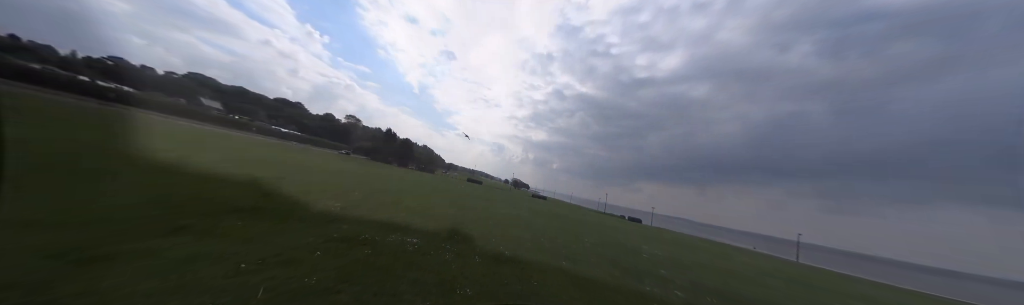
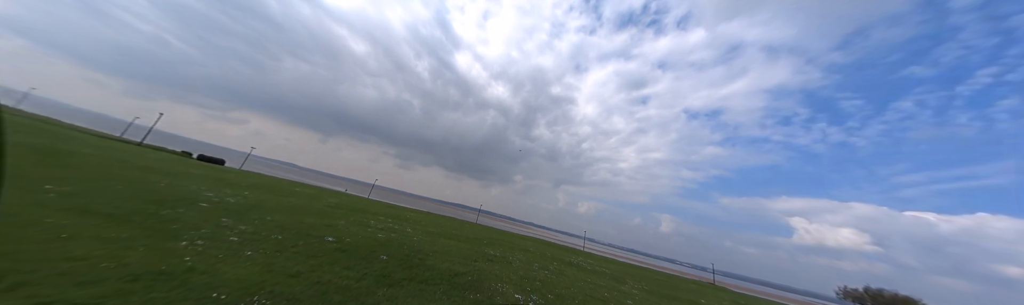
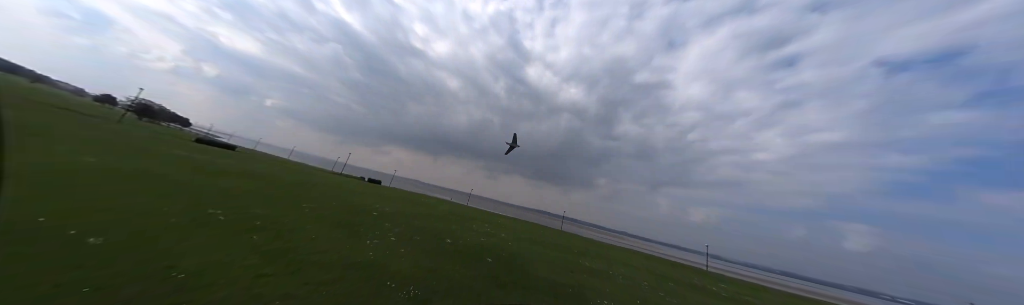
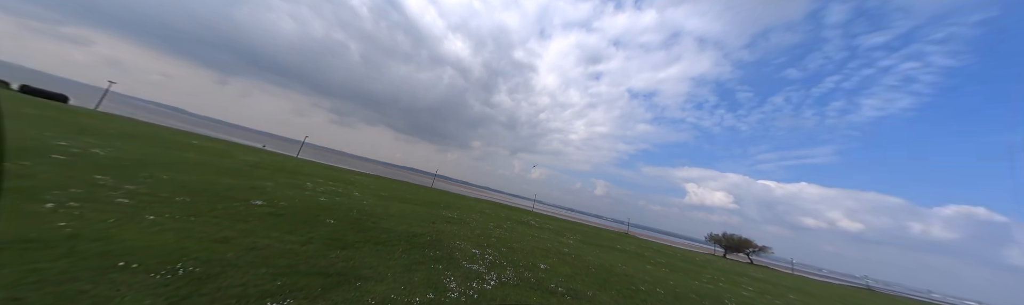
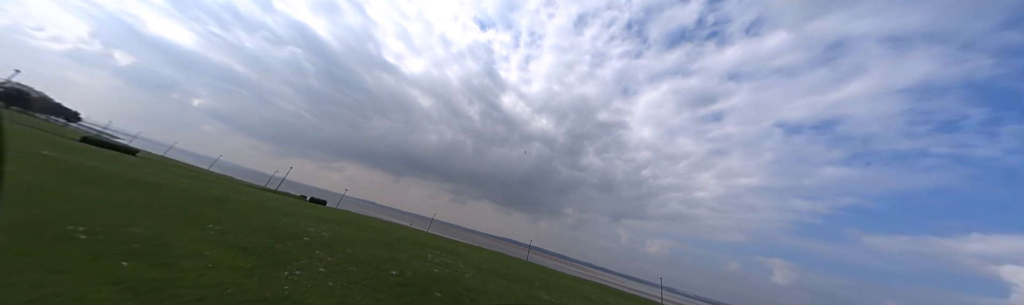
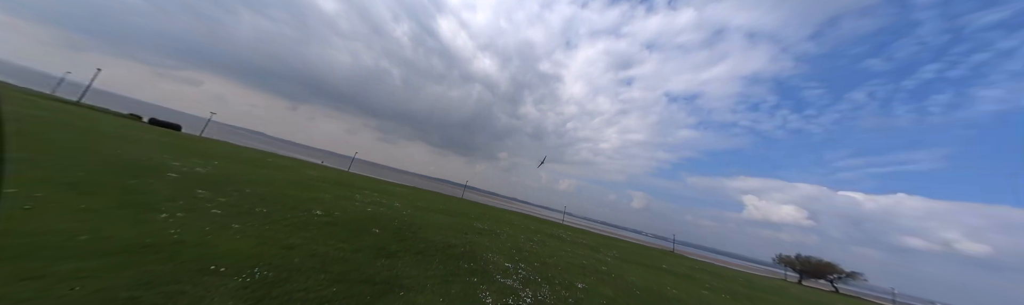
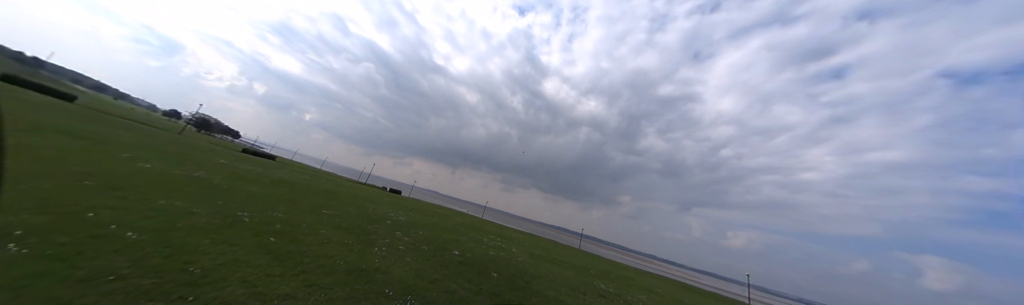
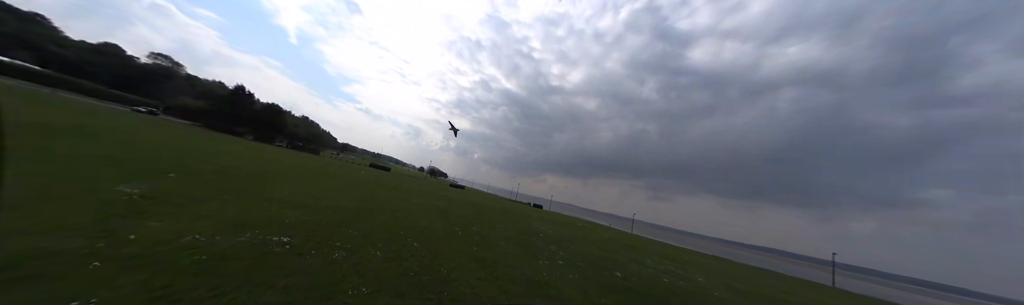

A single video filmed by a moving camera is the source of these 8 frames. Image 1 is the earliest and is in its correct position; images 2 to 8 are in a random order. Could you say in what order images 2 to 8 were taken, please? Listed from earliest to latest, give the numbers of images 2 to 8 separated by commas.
8, 3, 6, 4, 2, 5, 7
